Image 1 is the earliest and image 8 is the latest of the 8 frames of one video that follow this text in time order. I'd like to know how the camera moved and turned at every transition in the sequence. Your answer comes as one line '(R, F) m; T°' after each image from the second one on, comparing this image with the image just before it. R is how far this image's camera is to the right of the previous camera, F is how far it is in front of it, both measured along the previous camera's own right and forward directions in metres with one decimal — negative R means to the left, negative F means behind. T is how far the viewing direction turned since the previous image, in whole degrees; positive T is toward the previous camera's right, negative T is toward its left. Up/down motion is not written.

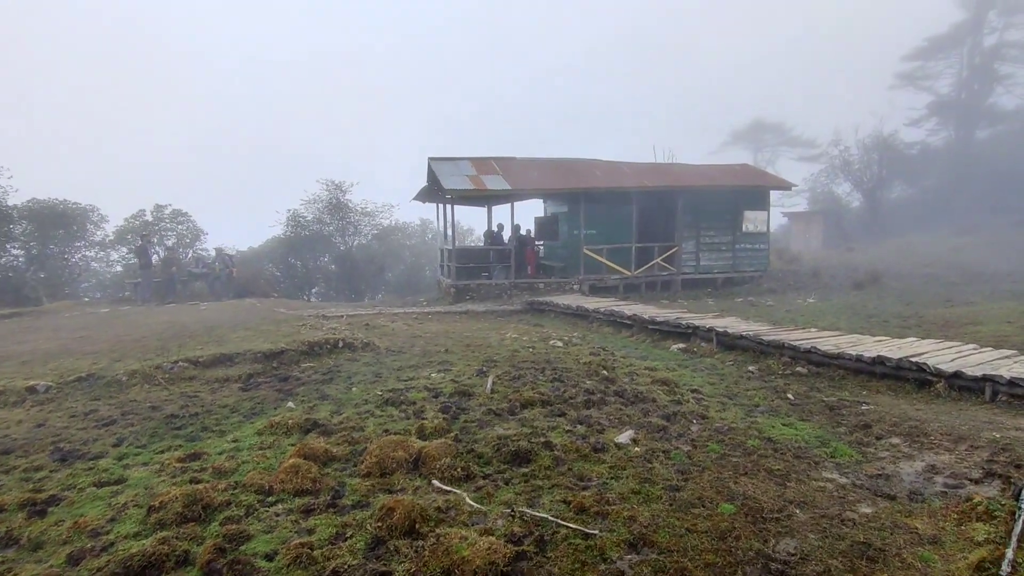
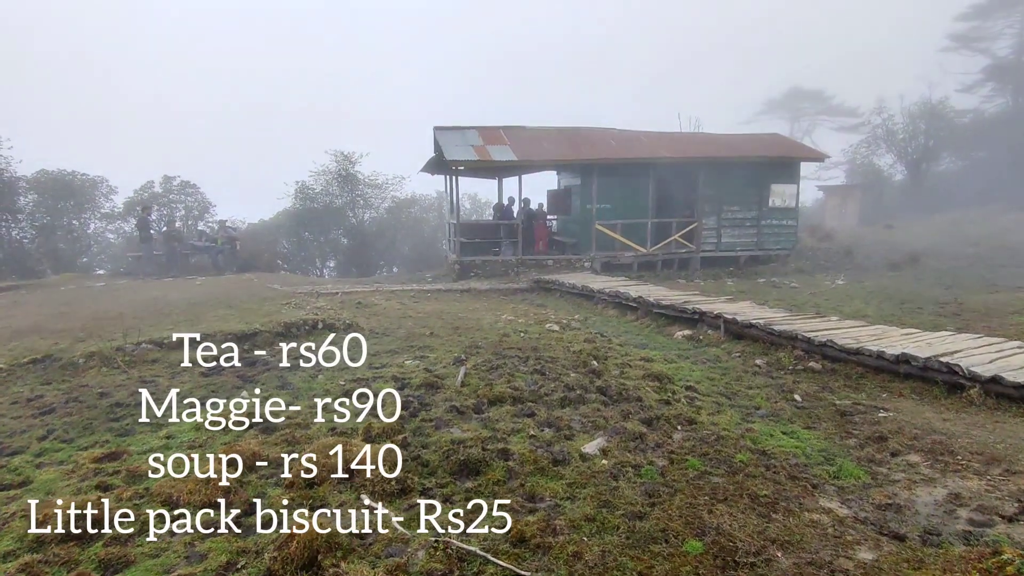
(+0.5, +0.6) m; -3°
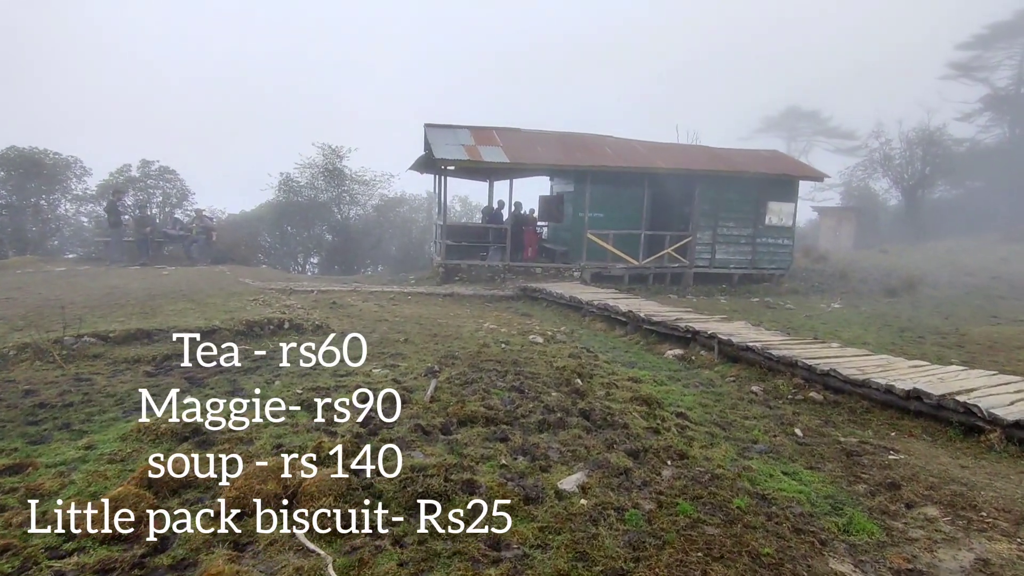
(+0.1, +0.5) m; +1°
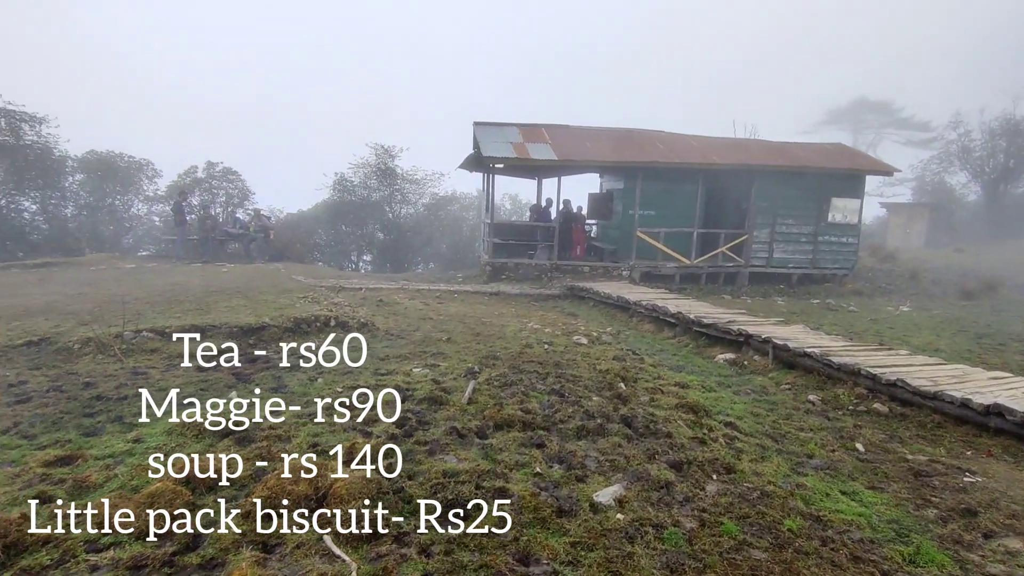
(+0.1, +0.1) m; -5°
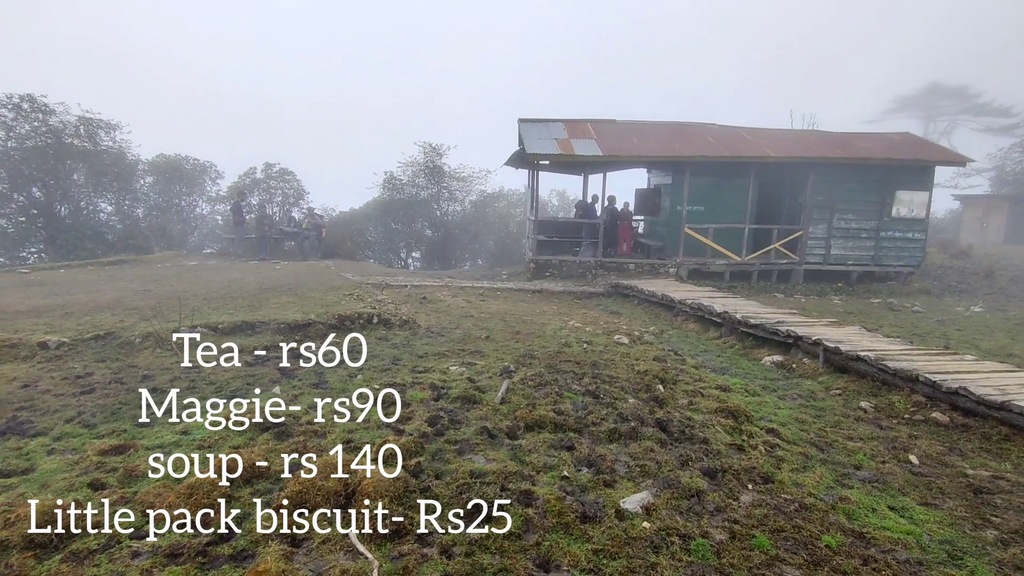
(+0.1, 0.0) m; -5°
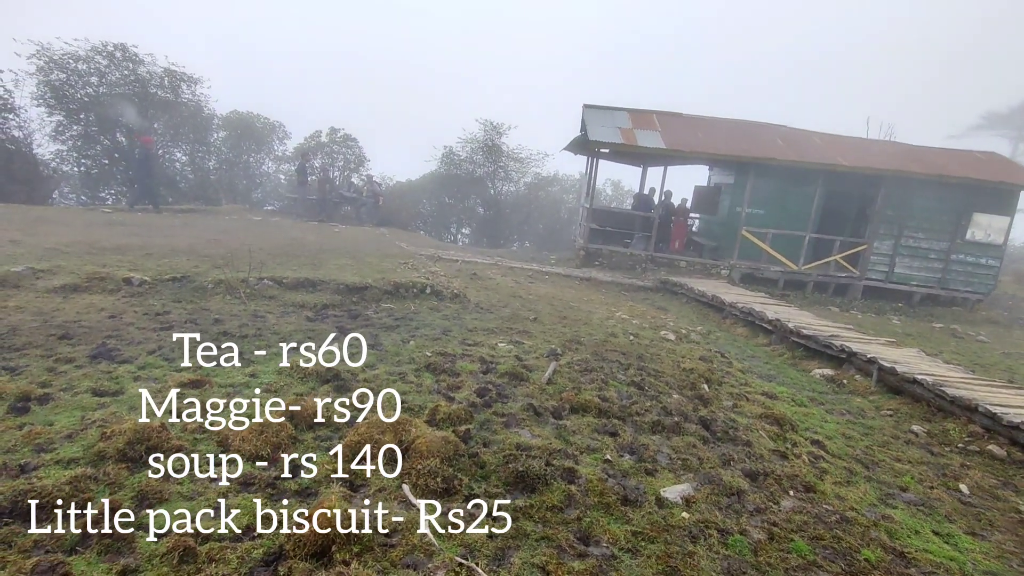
(-0.1, -0.1) m; -4°
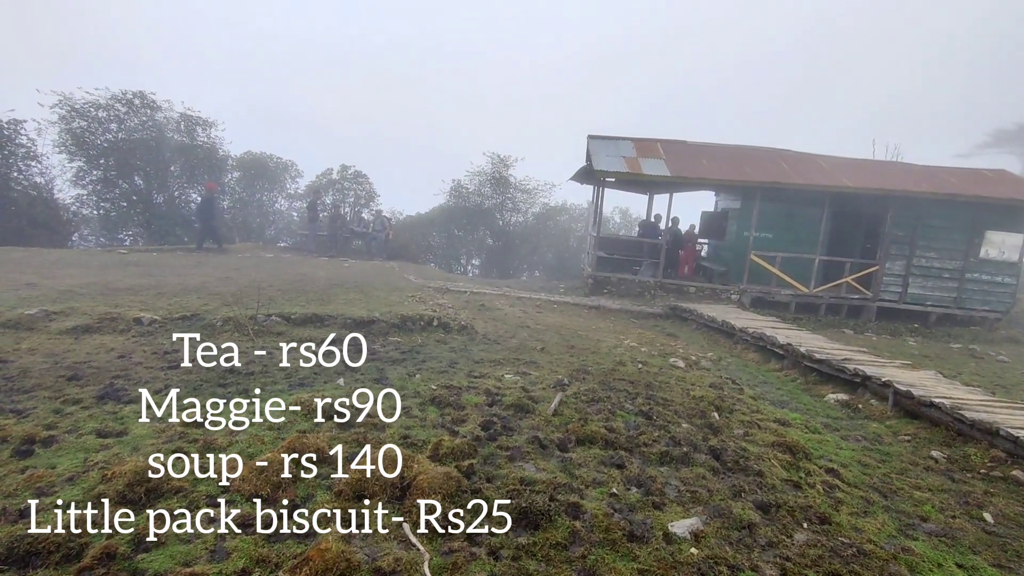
(+0.1, 0.0) m; -1°
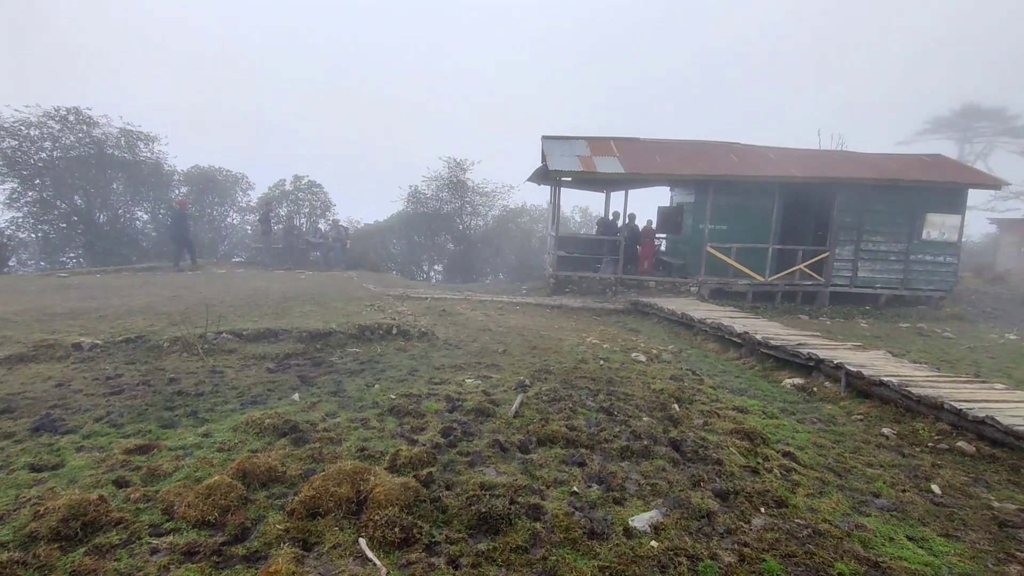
(+0.1, 0.0) m; +3°
